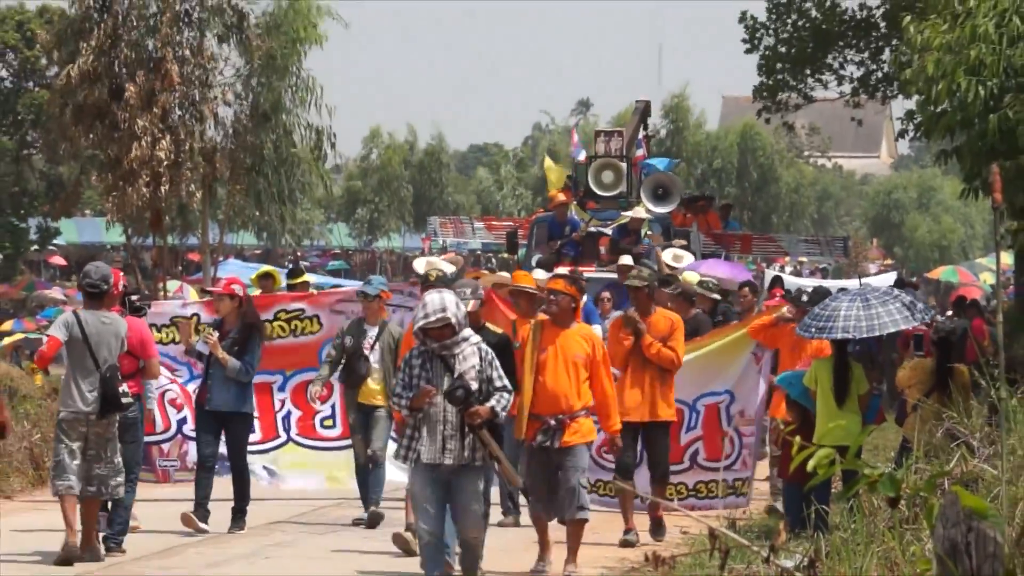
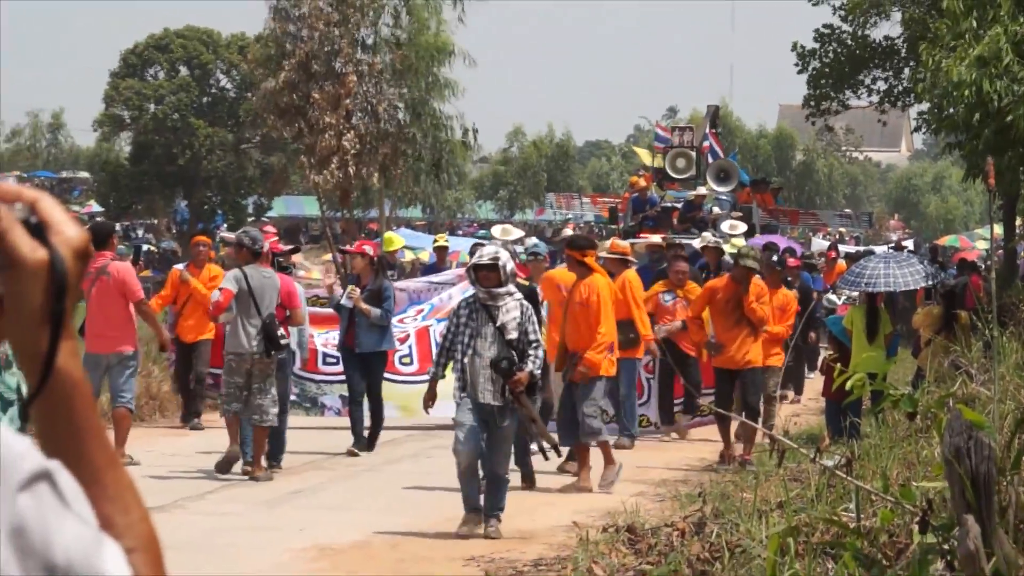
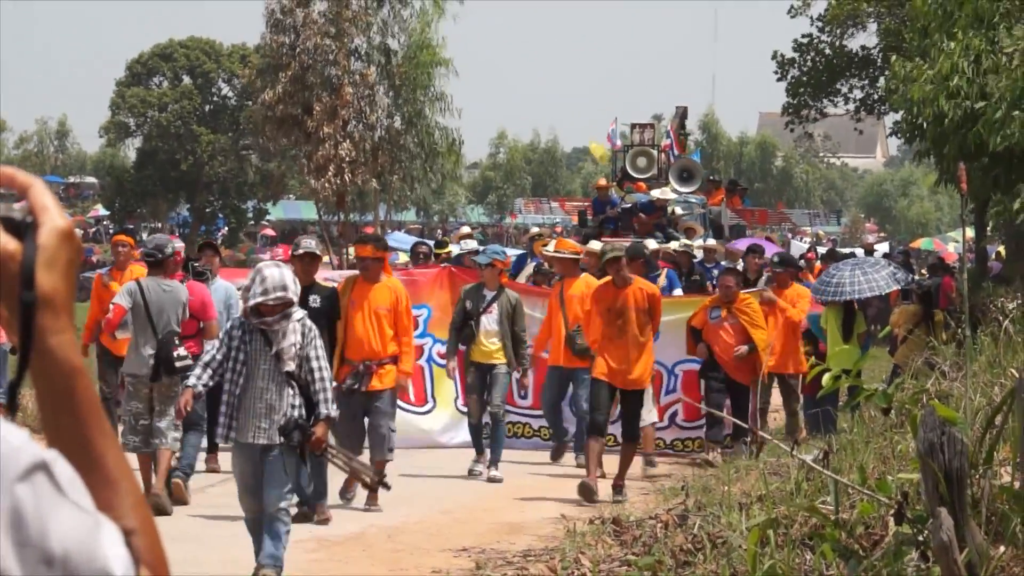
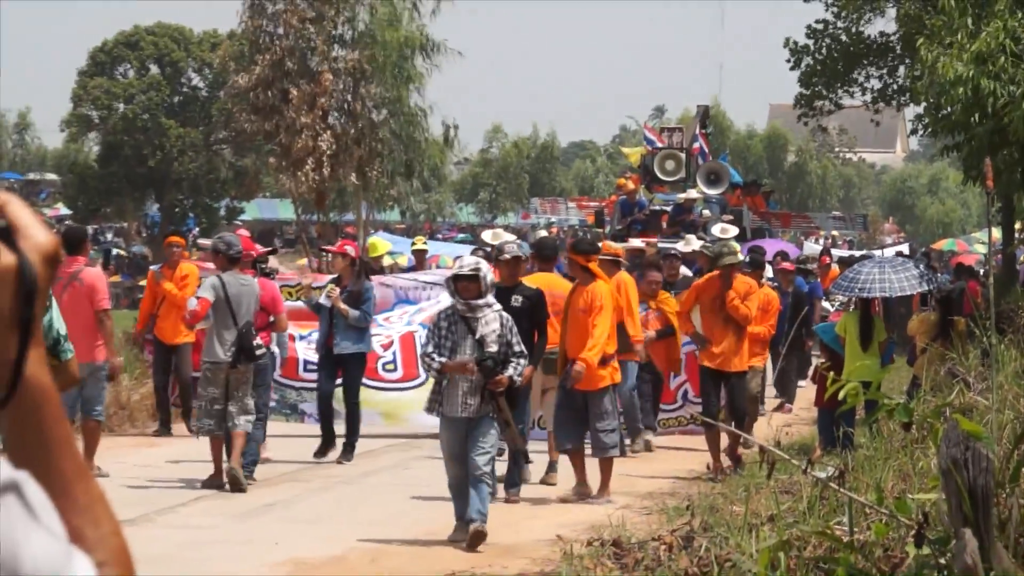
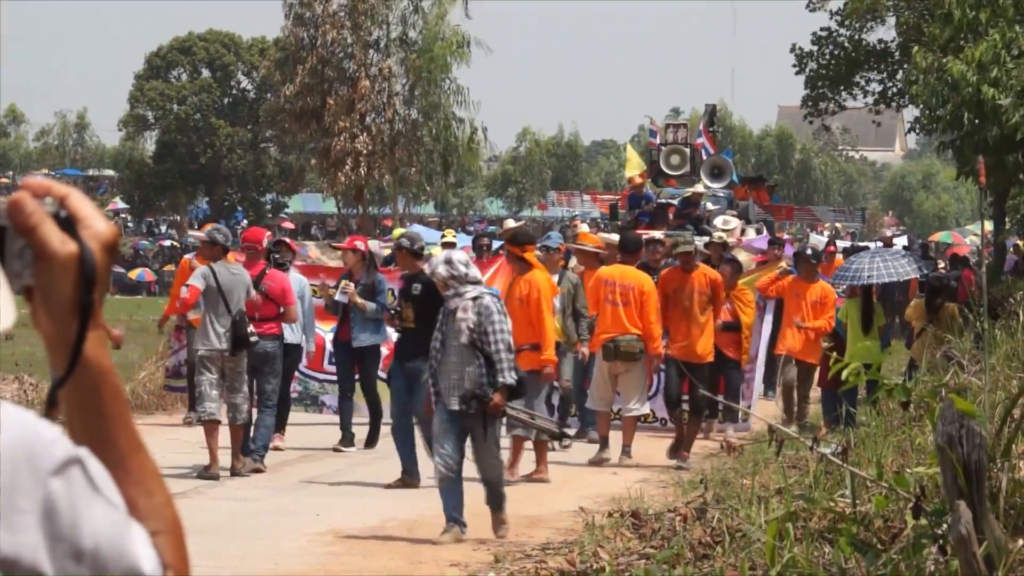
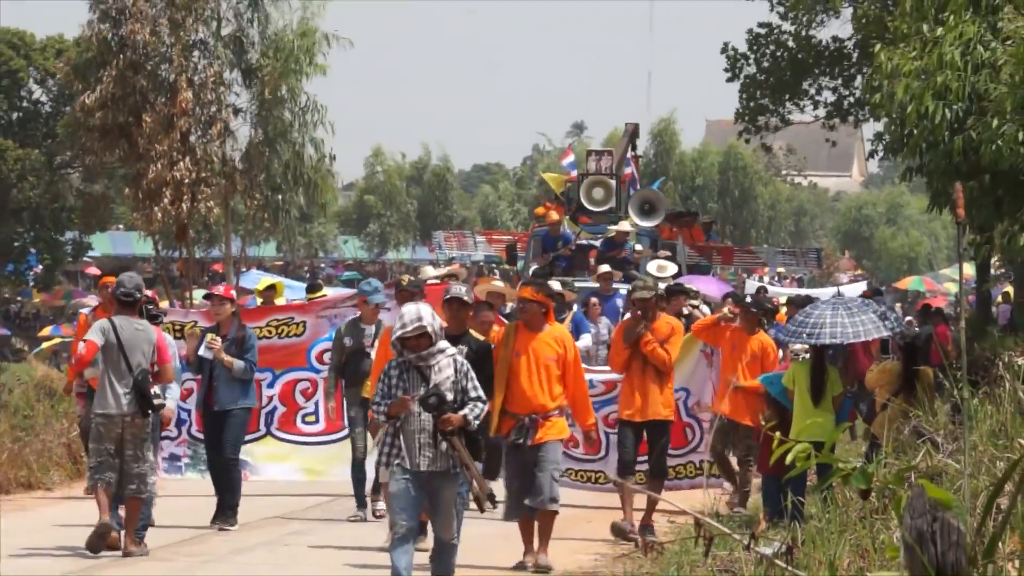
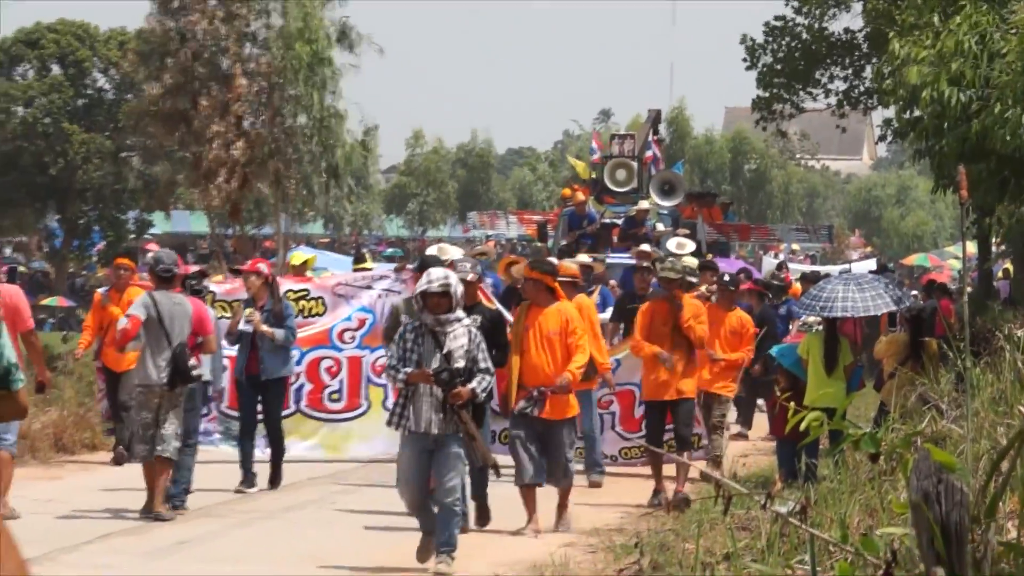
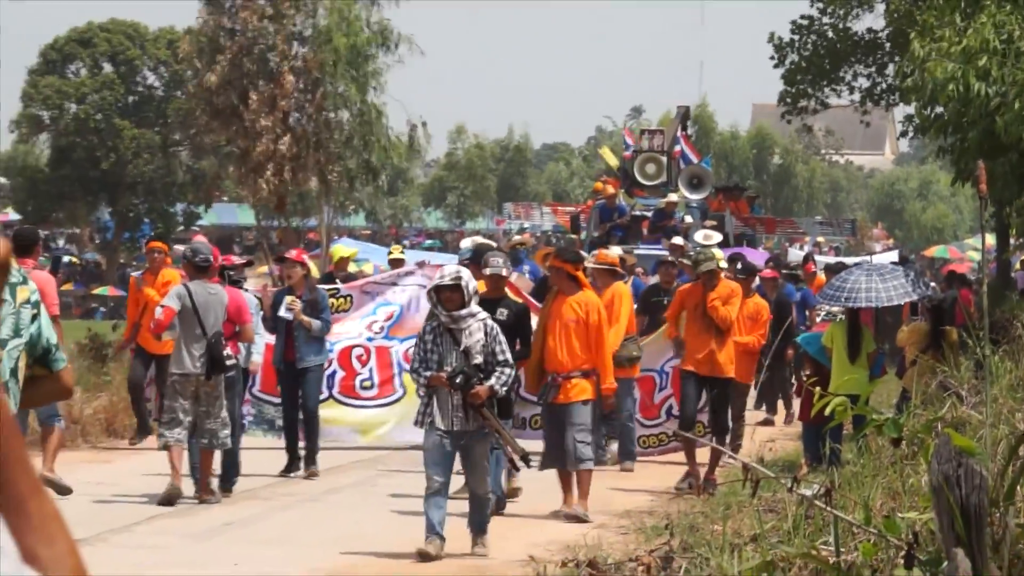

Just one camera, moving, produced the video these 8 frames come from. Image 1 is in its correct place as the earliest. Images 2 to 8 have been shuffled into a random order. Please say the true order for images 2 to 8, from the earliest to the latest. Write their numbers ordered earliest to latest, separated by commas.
6, 7, 8, 4, 2, 5, 3
